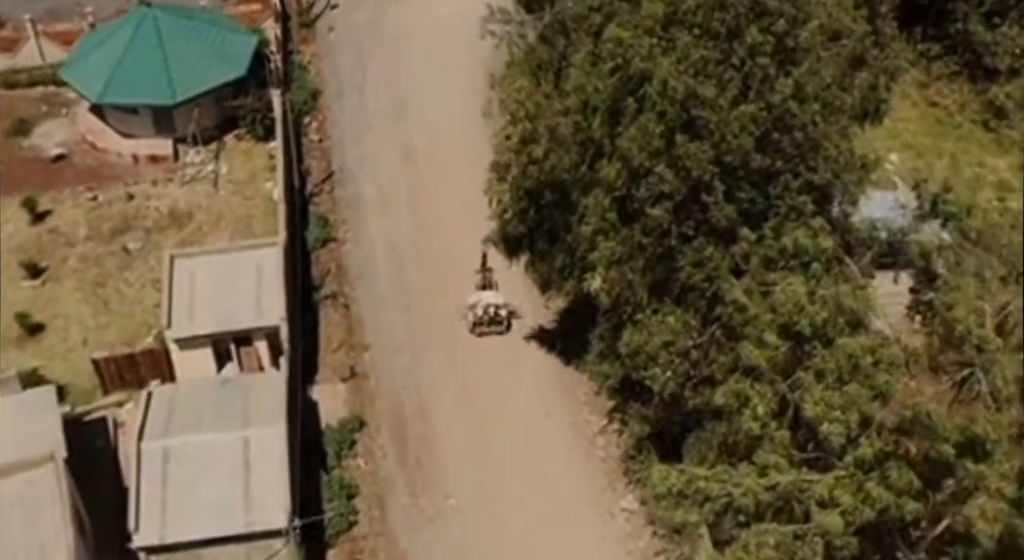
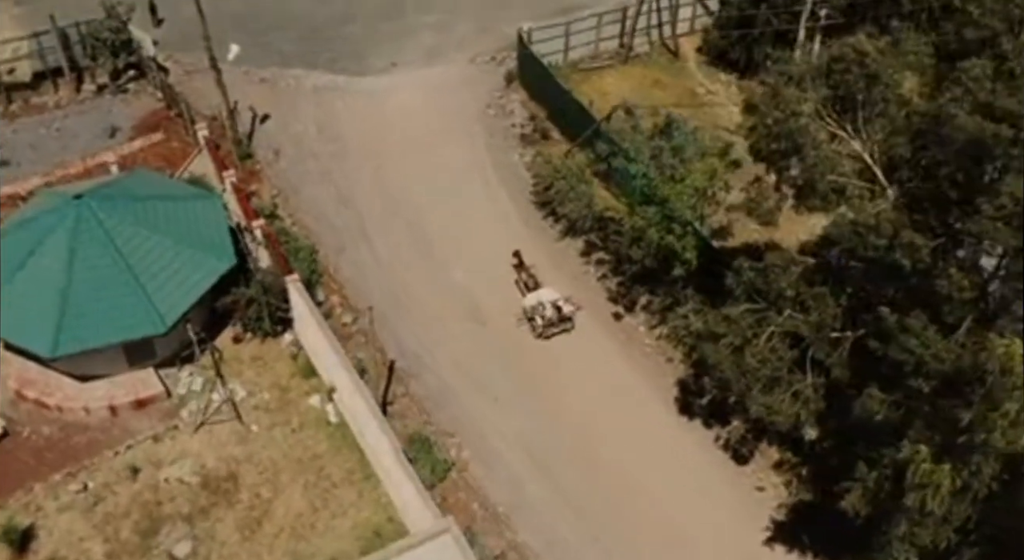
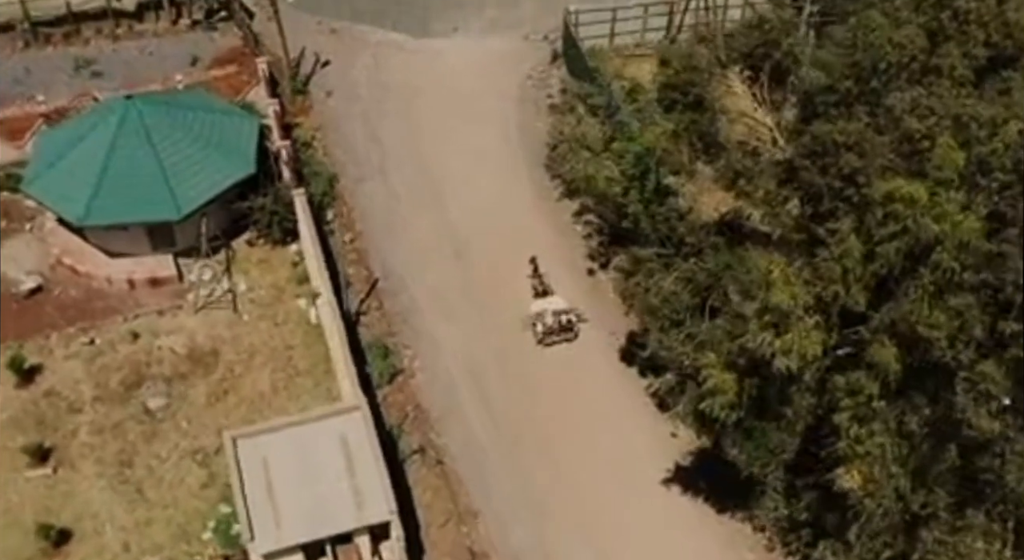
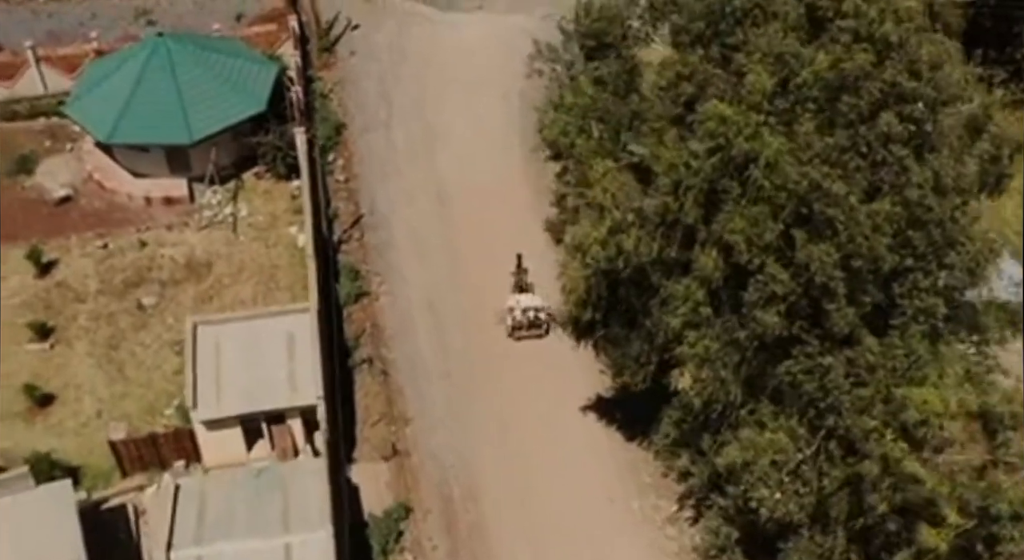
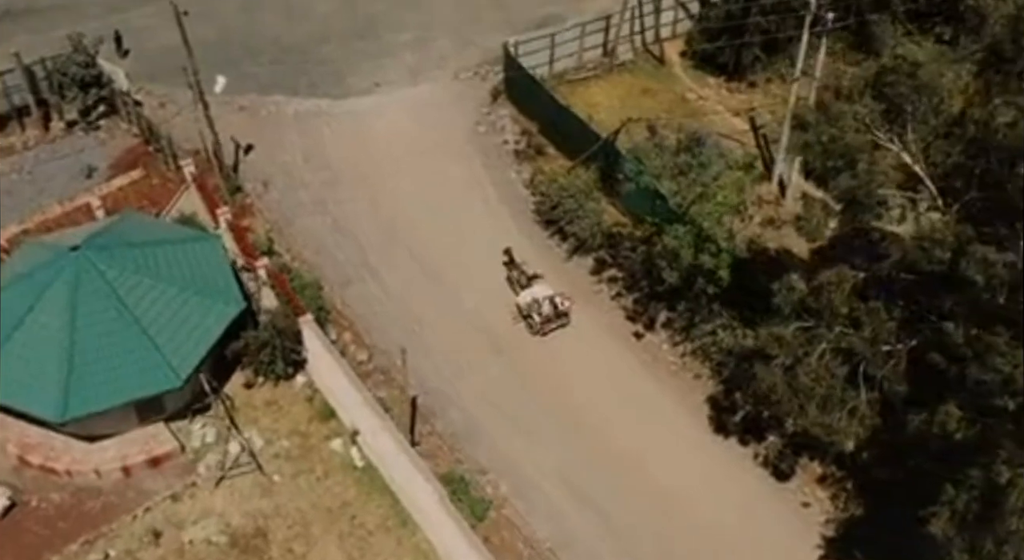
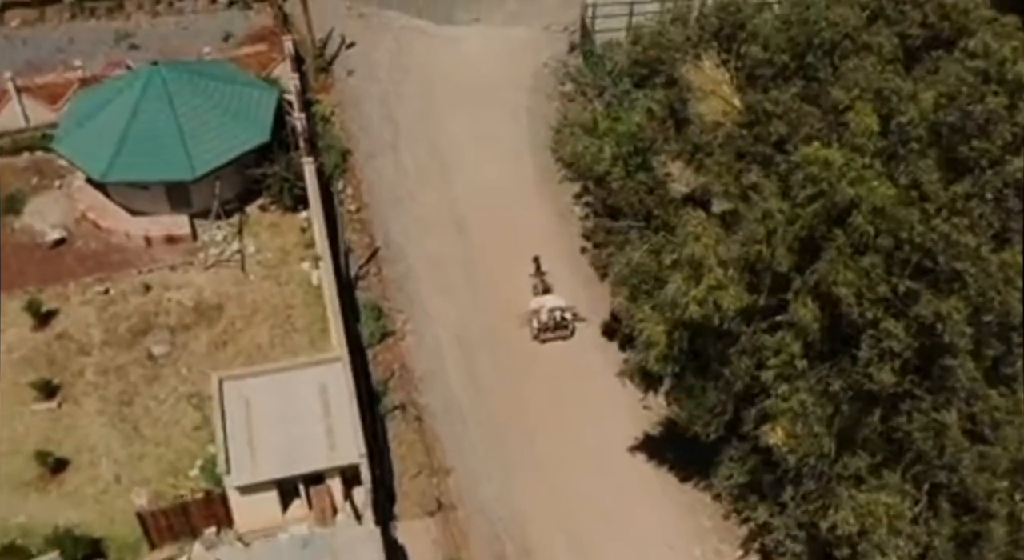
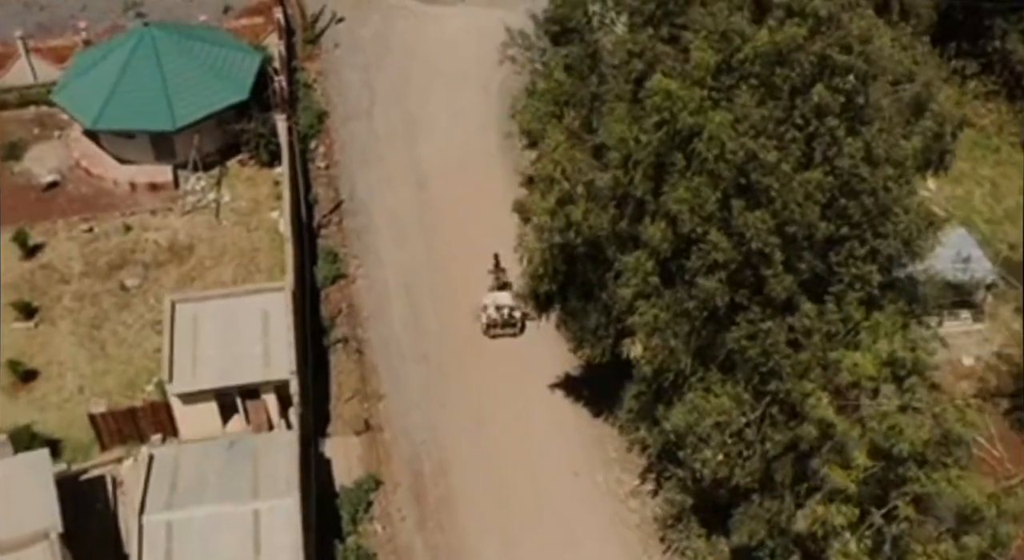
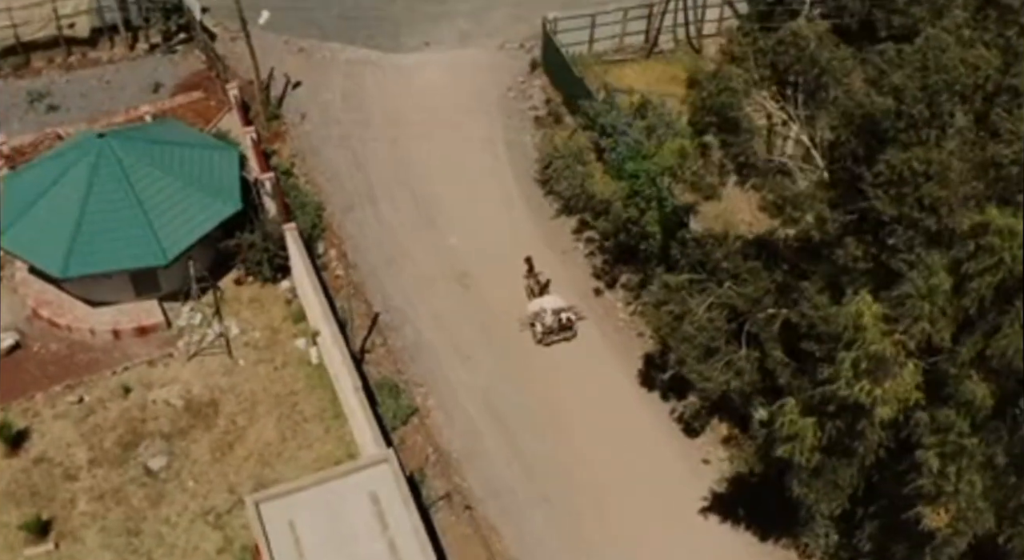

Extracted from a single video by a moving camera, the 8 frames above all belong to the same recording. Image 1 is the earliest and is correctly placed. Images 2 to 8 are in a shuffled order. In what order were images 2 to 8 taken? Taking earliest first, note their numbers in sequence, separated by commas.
7, 4, 6, 3, 8, 2, 5
